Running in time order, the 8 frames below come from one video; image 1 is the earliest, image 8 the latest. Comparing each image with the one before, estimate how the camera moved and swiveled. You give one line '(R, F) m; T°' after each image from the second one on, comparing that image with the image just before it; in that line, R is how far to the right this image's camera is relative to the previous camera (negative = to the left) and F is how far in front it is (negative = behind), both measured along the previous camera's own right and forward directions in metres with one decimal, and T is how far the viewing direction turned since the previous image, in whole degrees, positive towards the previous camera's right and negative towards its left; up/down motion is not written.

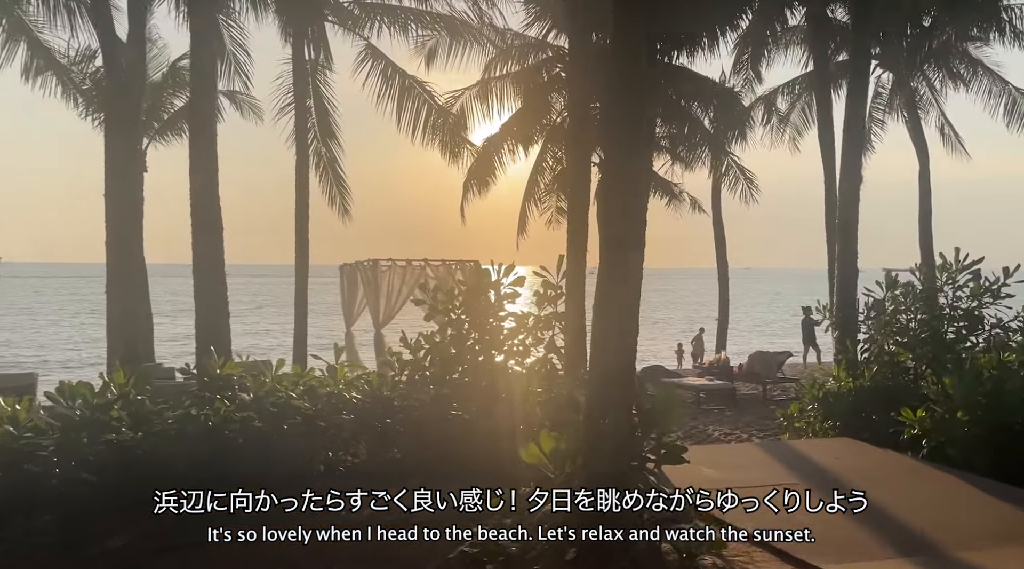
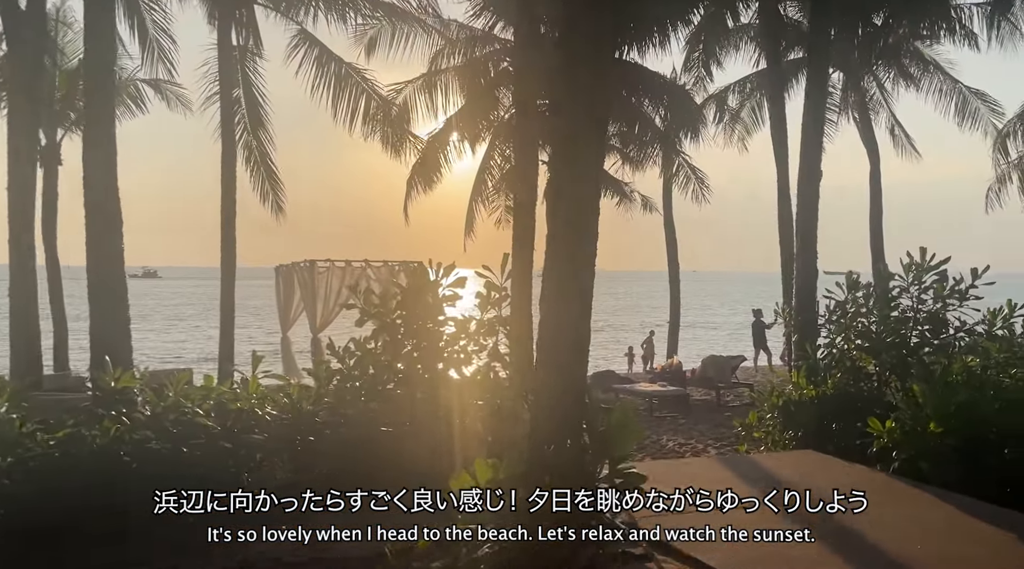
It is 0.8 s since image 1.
(+0.1, +0.6) m; +3°
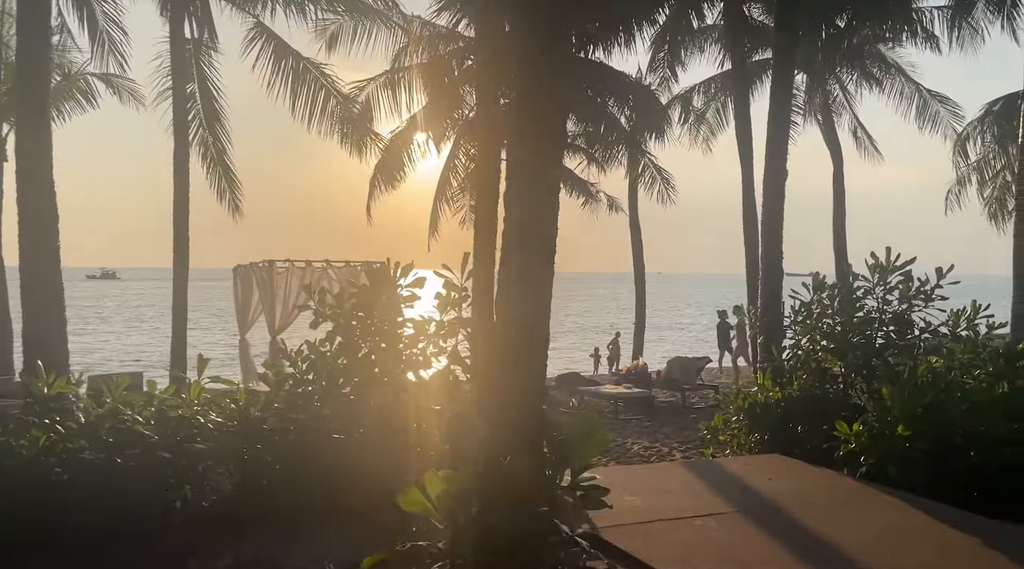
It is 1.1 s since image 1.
(0.0, +0.2) m; +2°
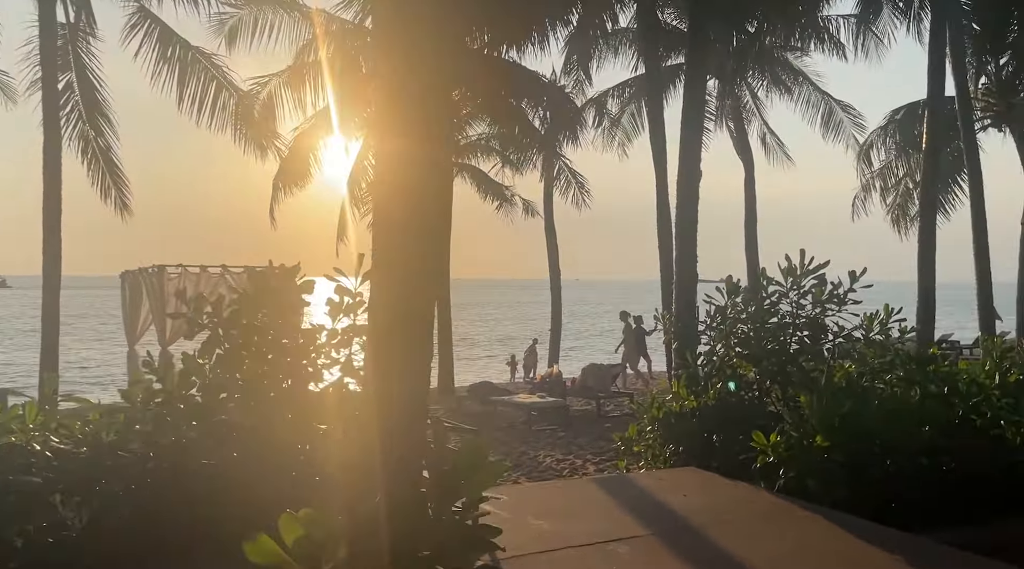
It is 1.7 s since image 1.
(+0.1, +0.5) m; +5°
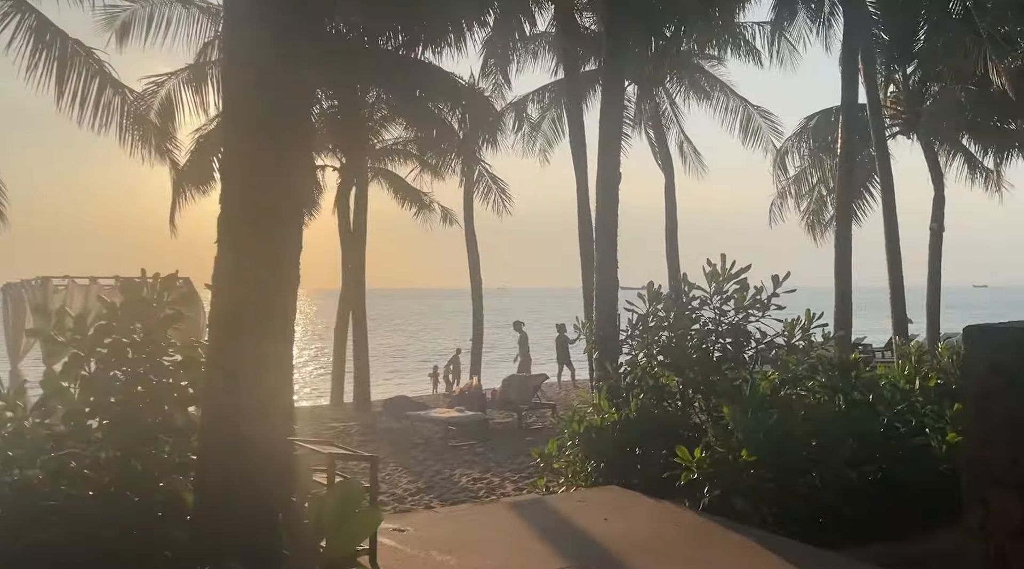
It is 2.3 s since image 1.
(+0.1, +0.5) m; +4°
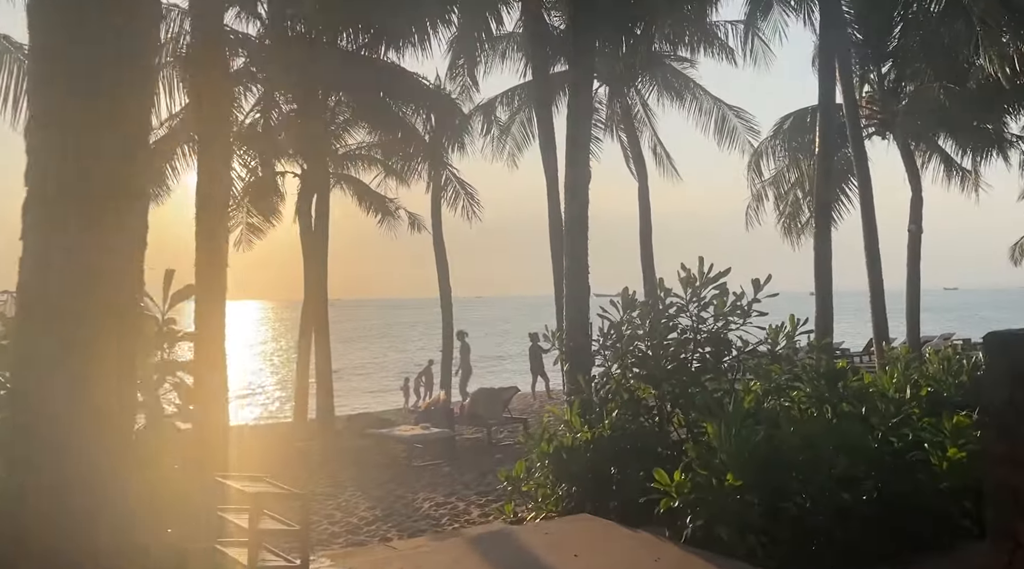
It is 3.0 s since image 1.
(+0.1, +0.6) m; +1°
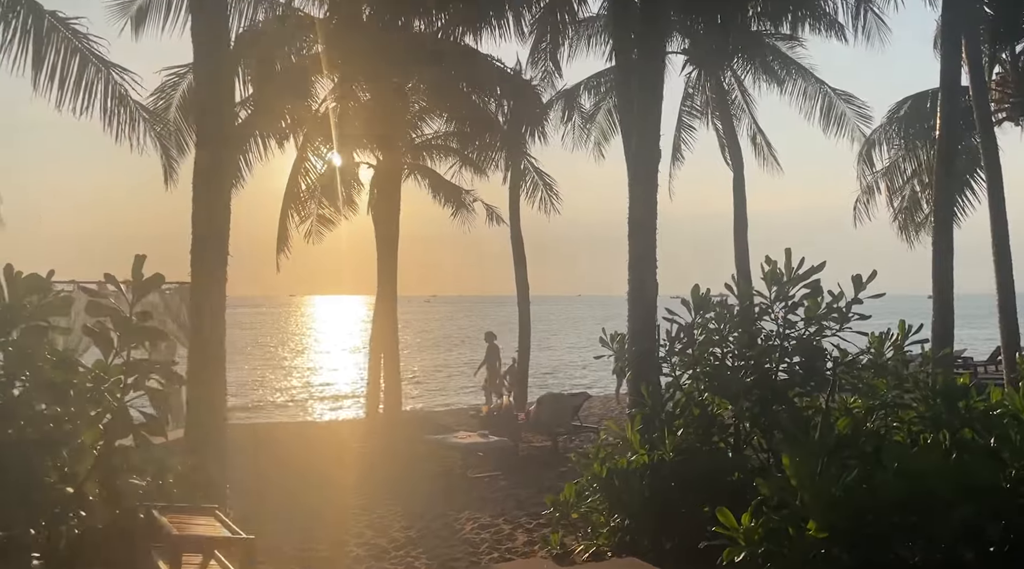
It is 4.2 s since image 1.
(+0.3, +1.0) m; -6°
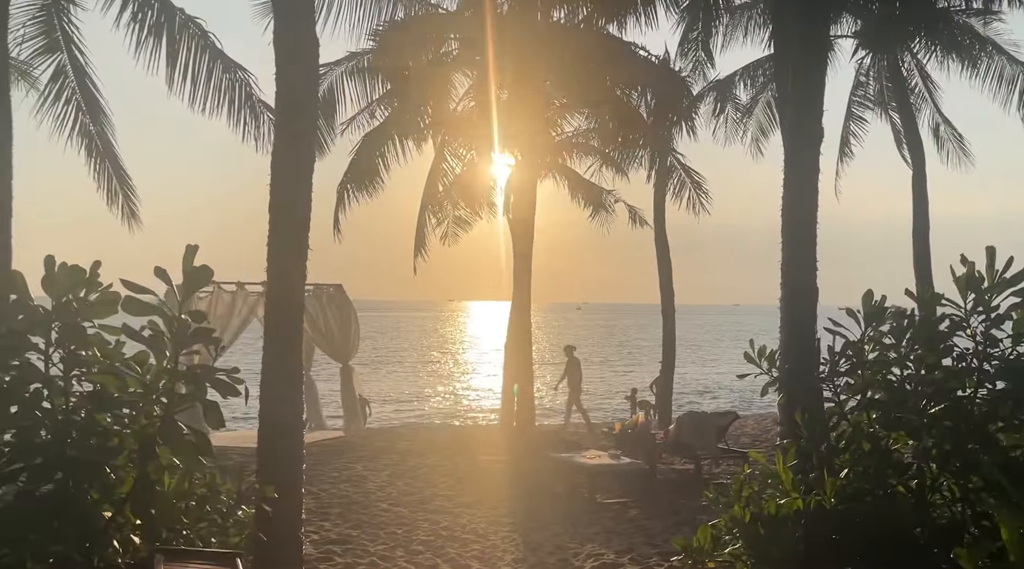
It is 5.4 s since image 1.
(+0.1, +0.9) m; -9°
